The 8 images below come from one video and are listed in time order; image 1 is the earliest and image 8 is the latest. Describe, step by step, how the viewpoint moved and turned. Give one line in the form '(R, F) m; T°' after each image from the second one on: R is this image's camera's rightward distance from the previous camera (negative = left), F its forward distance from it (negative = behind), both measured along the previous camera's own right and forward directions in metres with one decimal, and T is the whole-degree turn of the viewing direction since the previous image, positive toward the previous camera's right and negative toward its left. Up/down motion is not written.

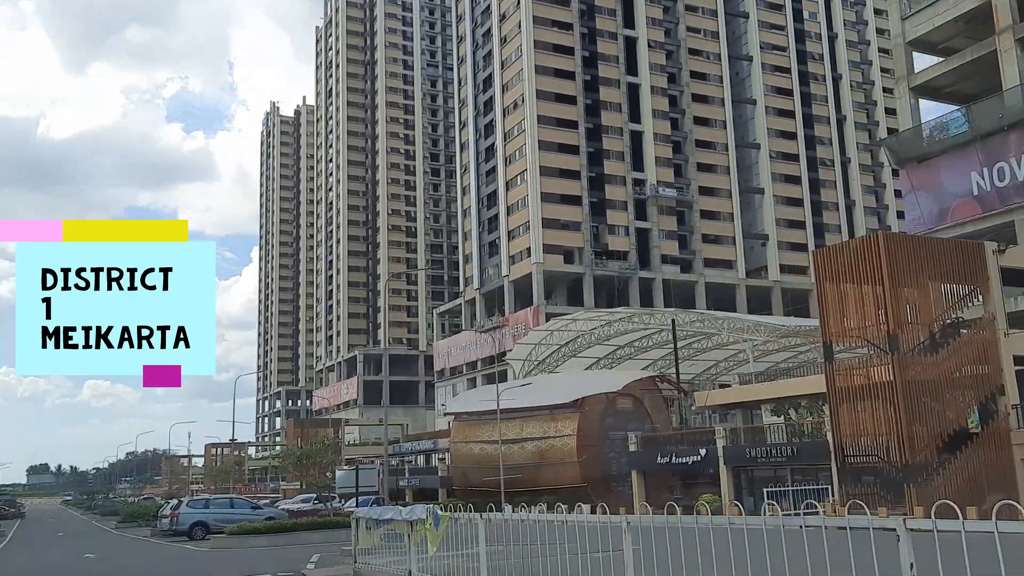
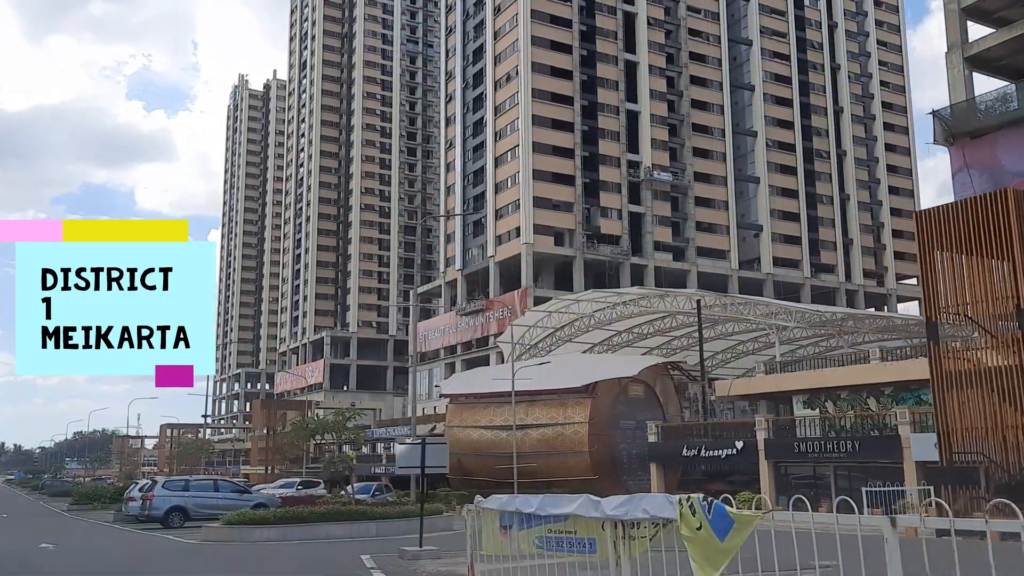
(-2.0, +3.9) m; +2°
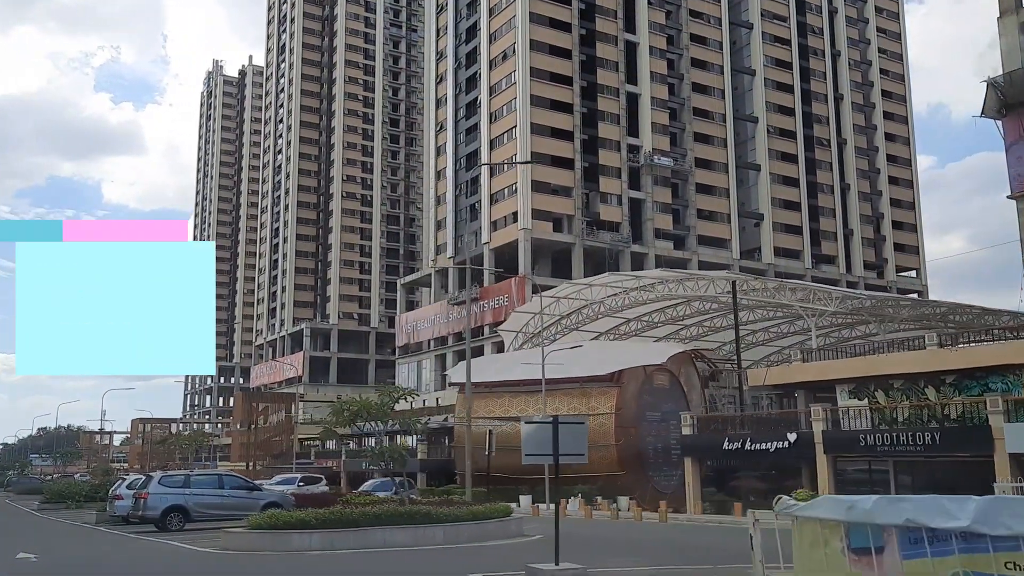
(-1.7, +3.2) m; +2°
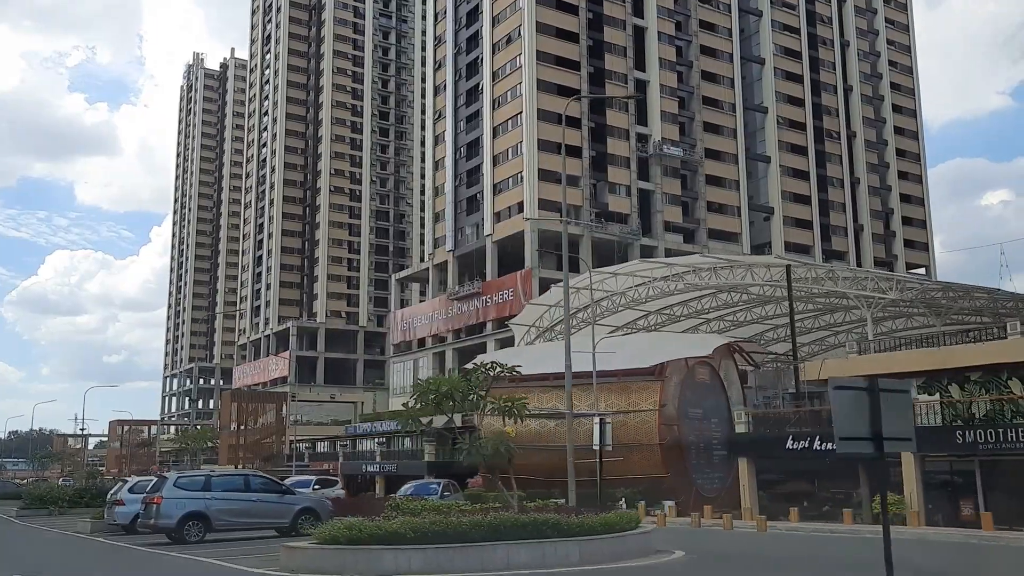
(-1.8, +3.2) m; +1°
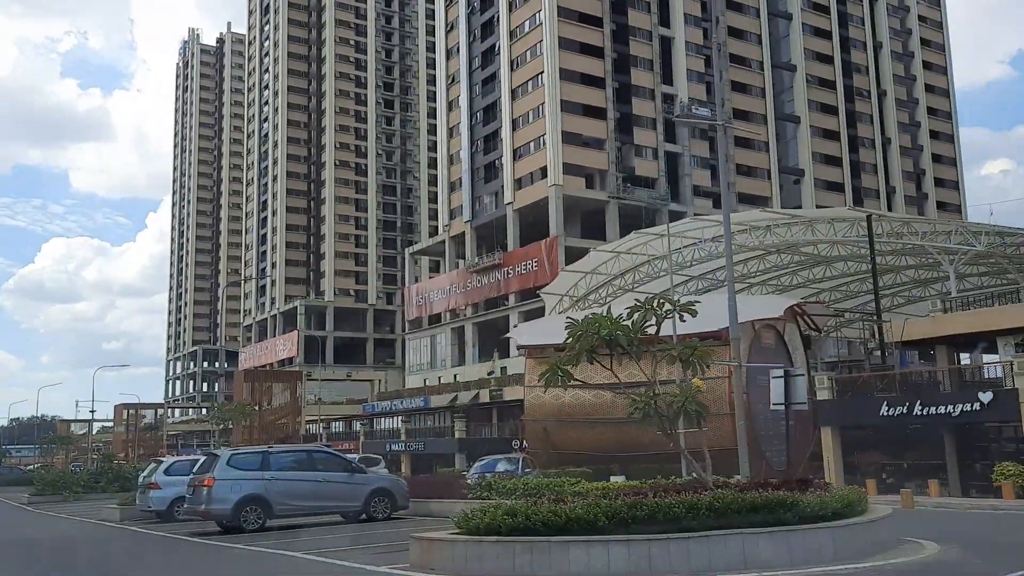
(-1.7, +2.8) m; 0°
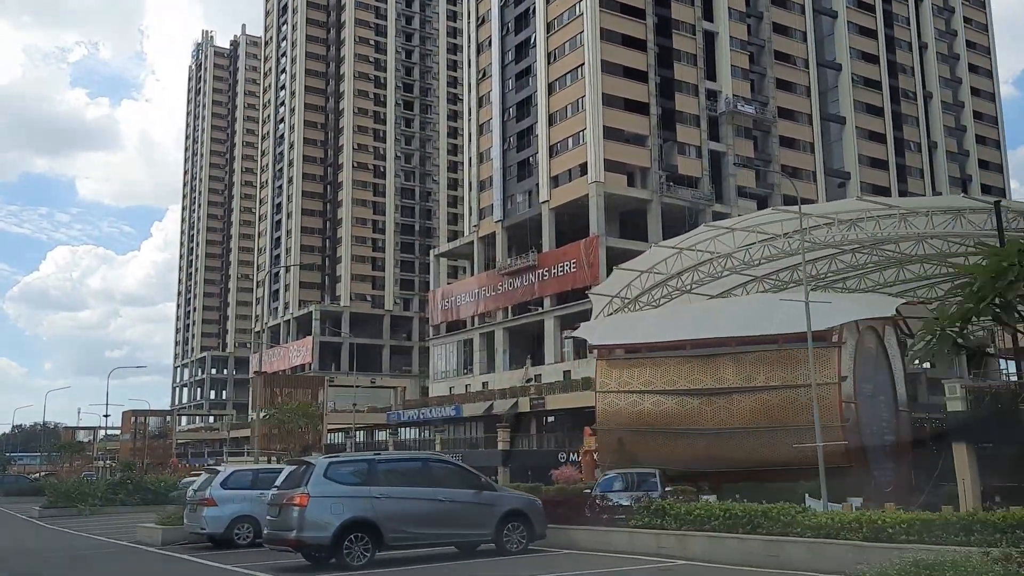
(-2.0, +3.5) m; 0°
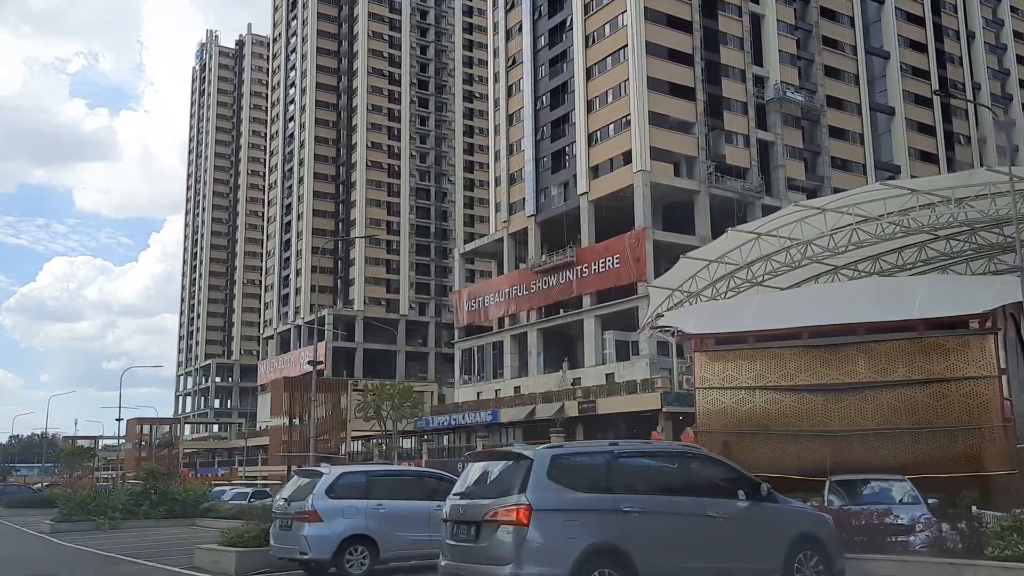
(-2.3, +3.9) m; 0°
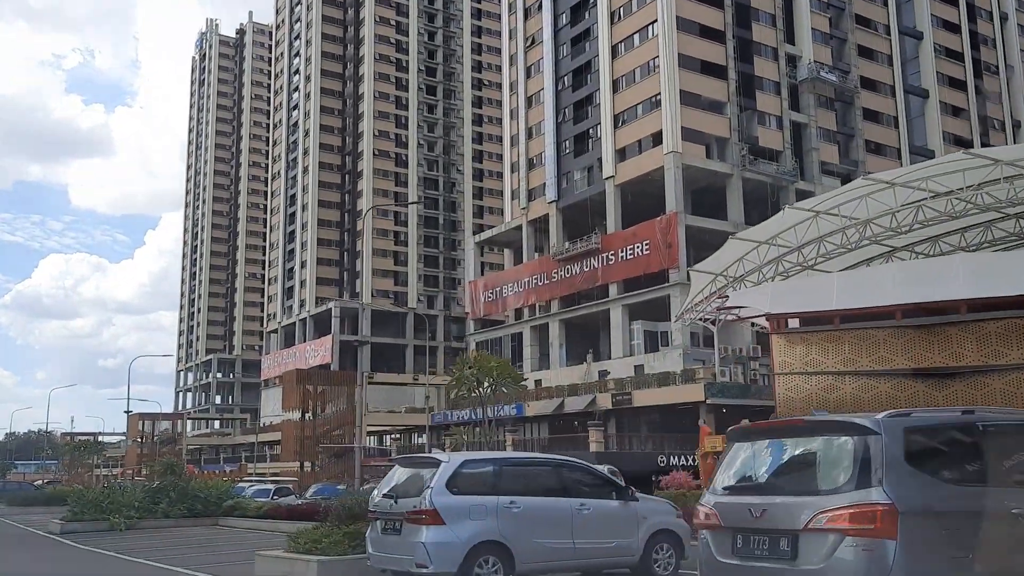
(-1.5, +2.5) m; 0°
